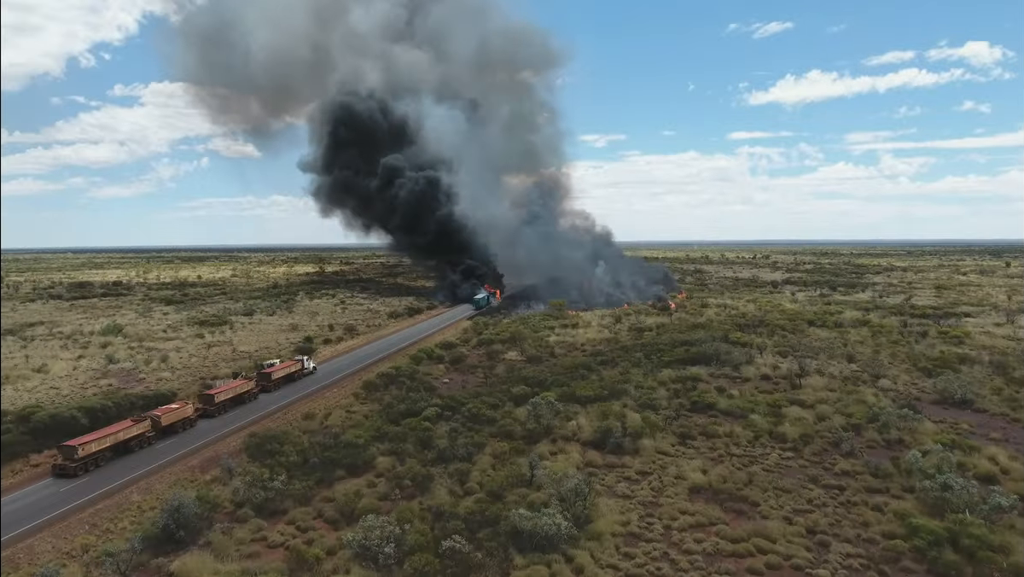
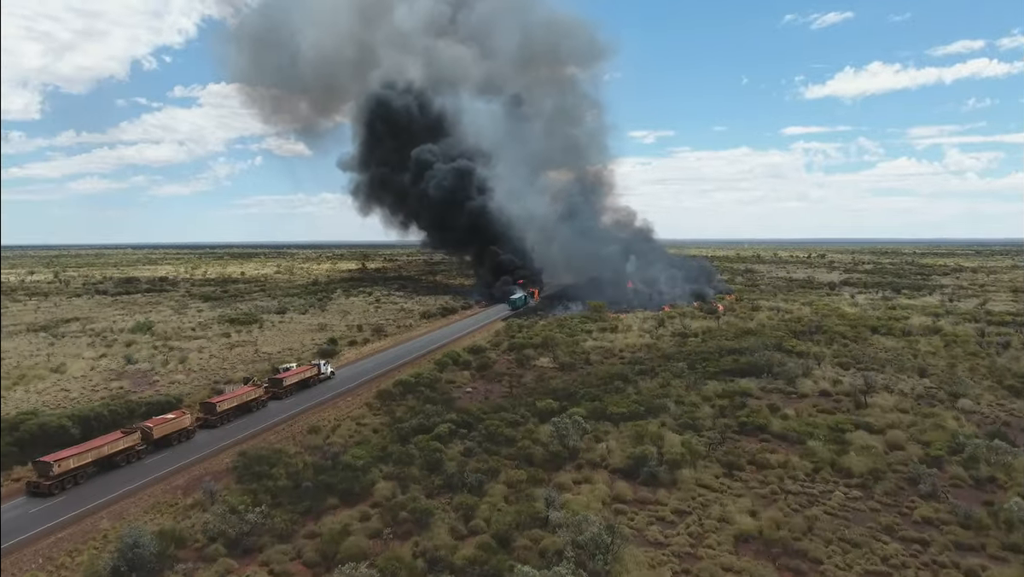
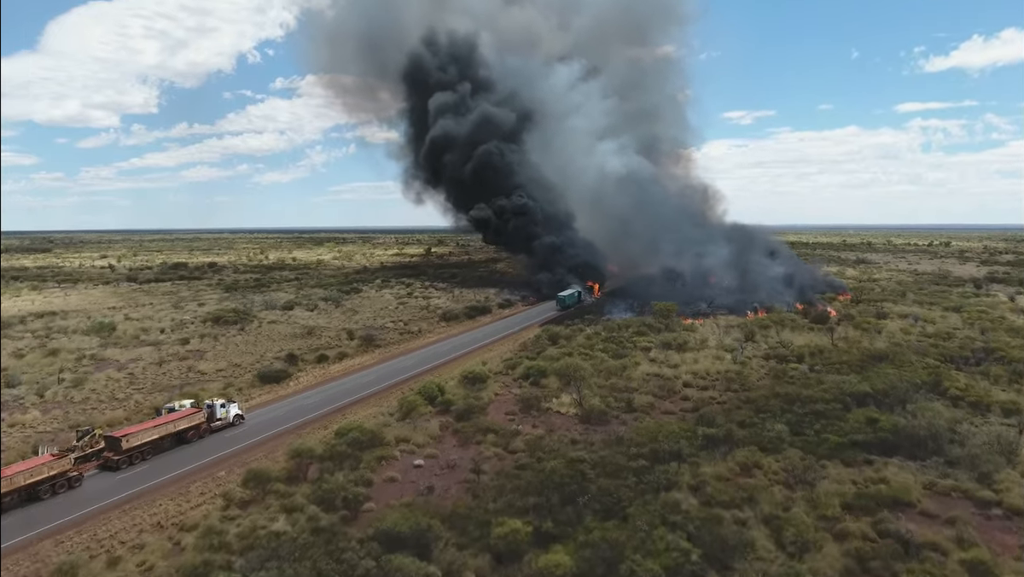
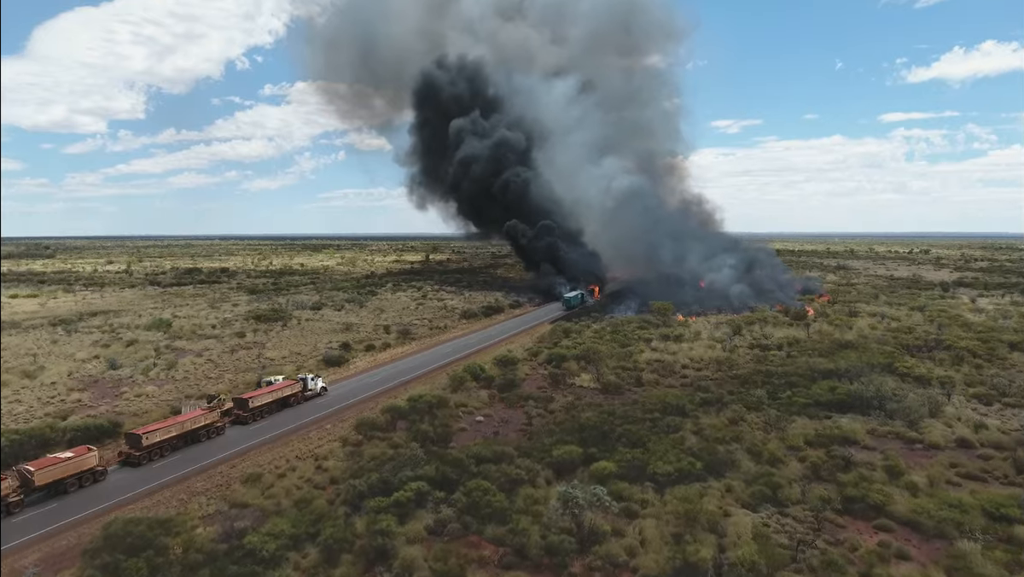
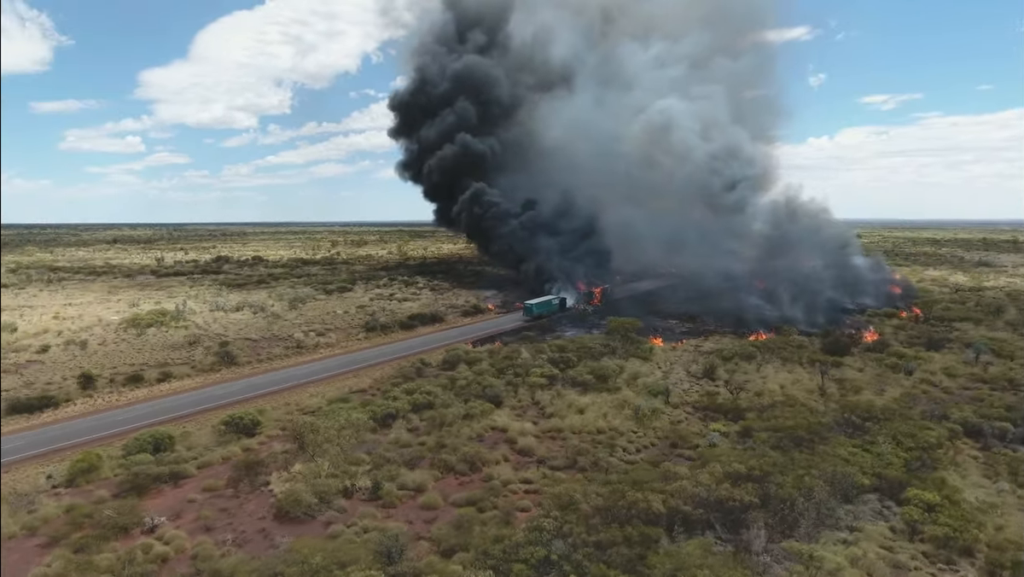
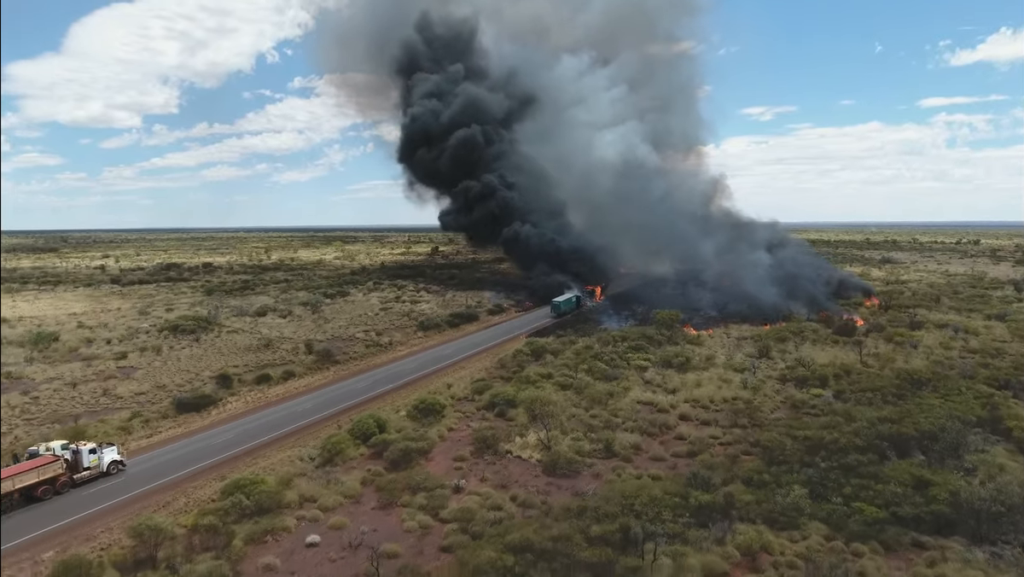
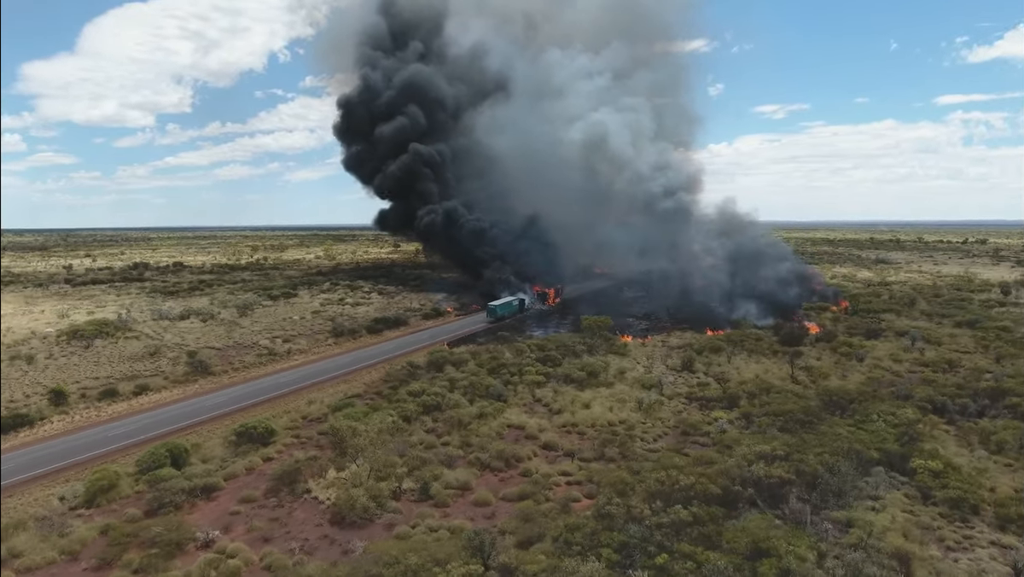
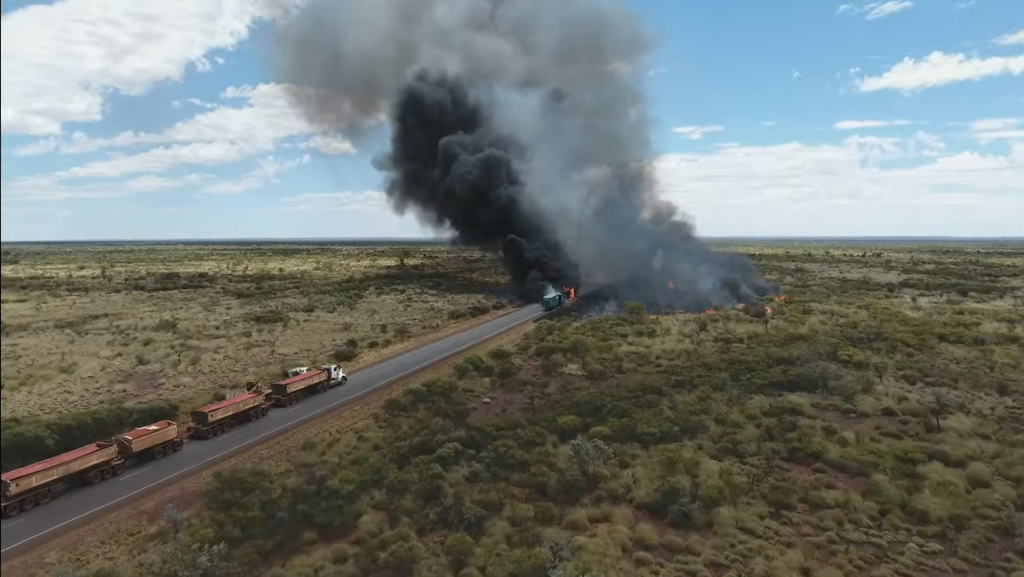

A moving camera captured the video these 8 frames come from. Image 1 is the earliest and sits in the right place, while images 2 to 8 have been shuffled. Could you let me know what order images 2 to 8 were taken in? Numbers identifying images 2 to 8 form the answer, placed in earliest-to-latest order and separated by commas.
2, 8, 4, 3, 6, 7, 5
